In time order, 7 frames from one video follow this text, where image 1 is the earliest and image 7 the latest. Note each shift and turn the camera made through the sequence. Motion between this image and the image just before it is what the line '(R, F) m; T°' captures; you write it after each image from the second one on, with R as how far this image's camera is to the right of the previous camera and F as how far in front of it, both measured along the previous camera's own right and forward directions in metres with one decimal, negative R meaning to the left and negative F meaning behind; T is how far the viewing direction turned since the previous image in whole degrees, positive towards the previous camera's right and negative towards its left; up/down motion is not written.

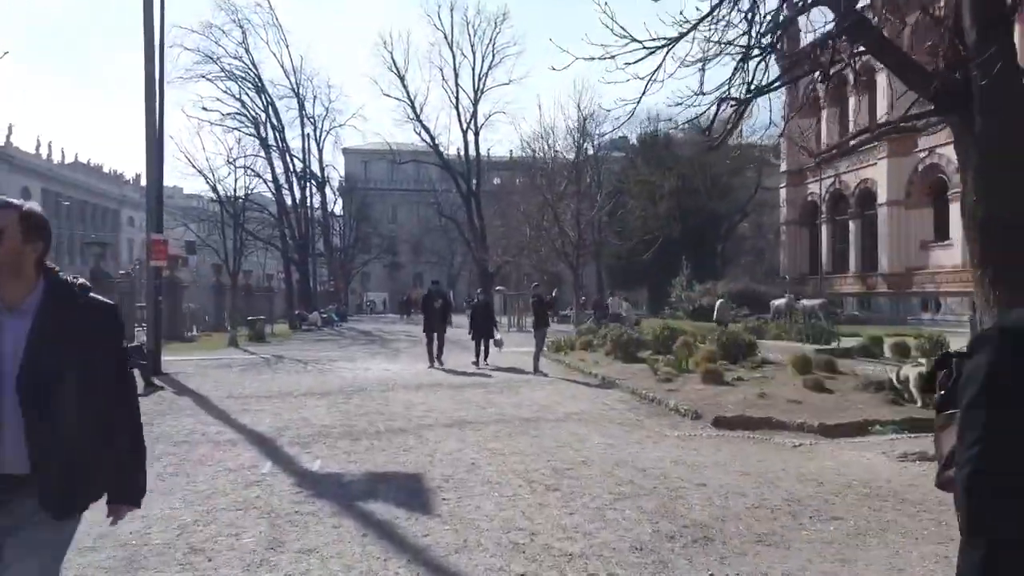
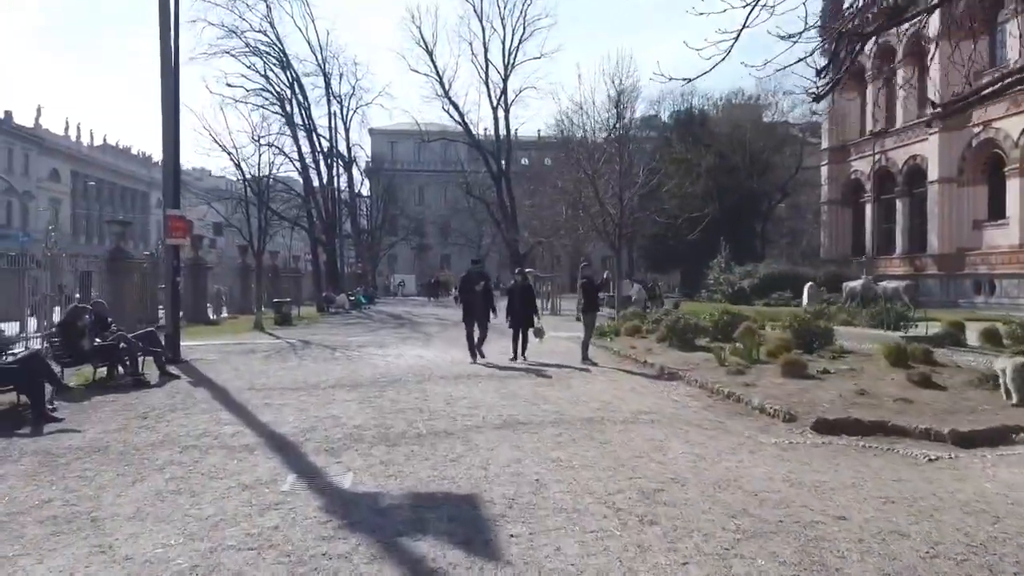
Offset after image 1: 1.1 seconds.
(-0.5, +1.7) m; -2°
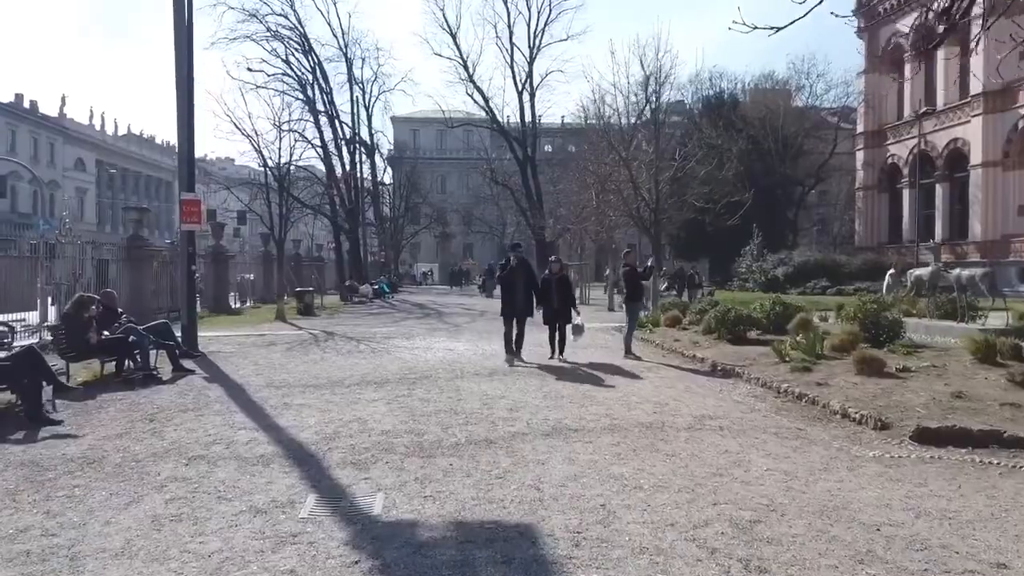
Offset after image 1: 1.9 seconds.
(-0.3, +1.2) m; -2°
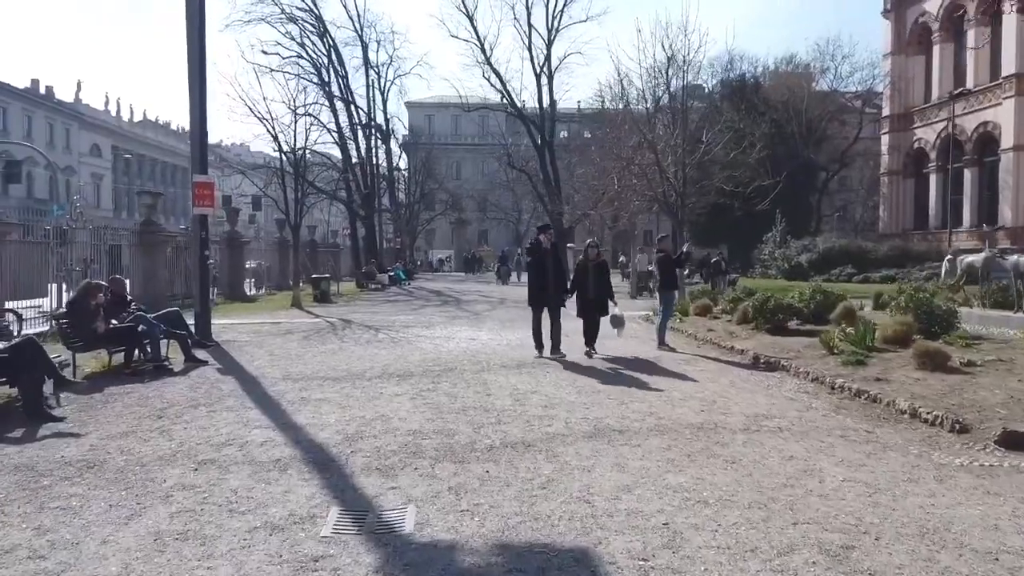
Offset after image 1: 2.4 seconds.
(-0.3, +0.8) m; -1°
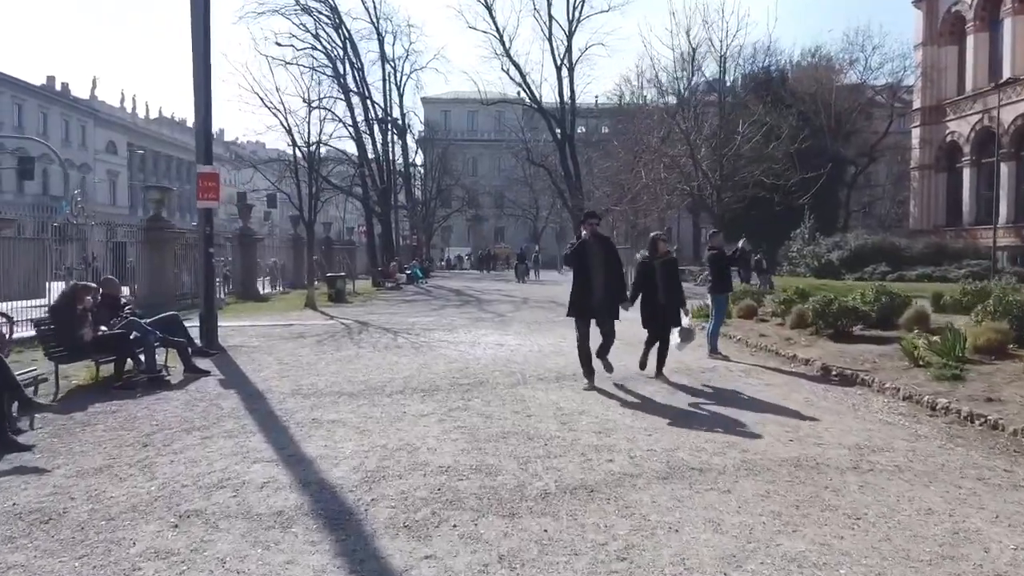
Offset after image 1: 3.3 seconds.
(-0.3, +1.5) m; -1°
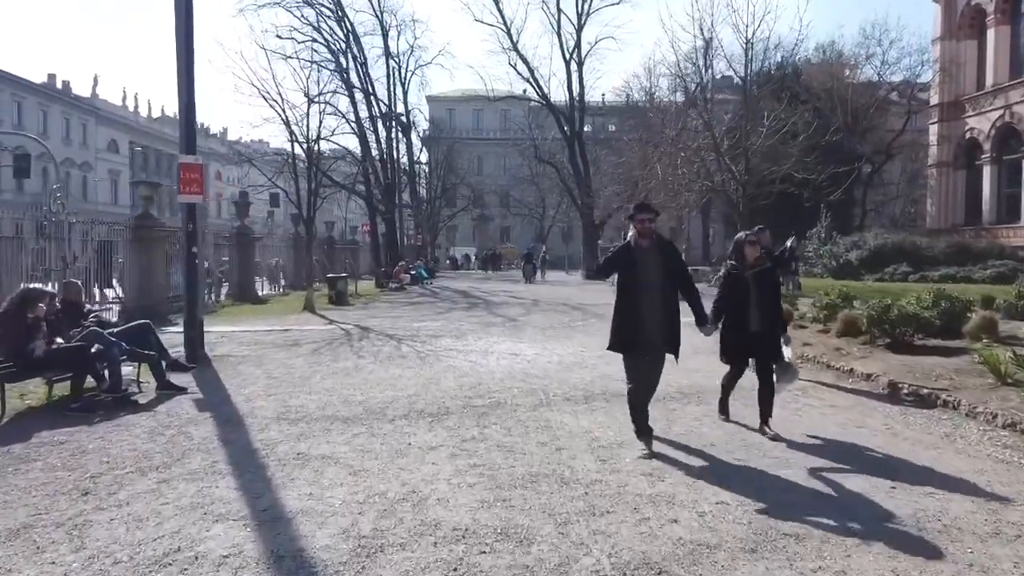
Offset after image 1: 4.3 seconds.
(-0.2, +1.5) m; 0°
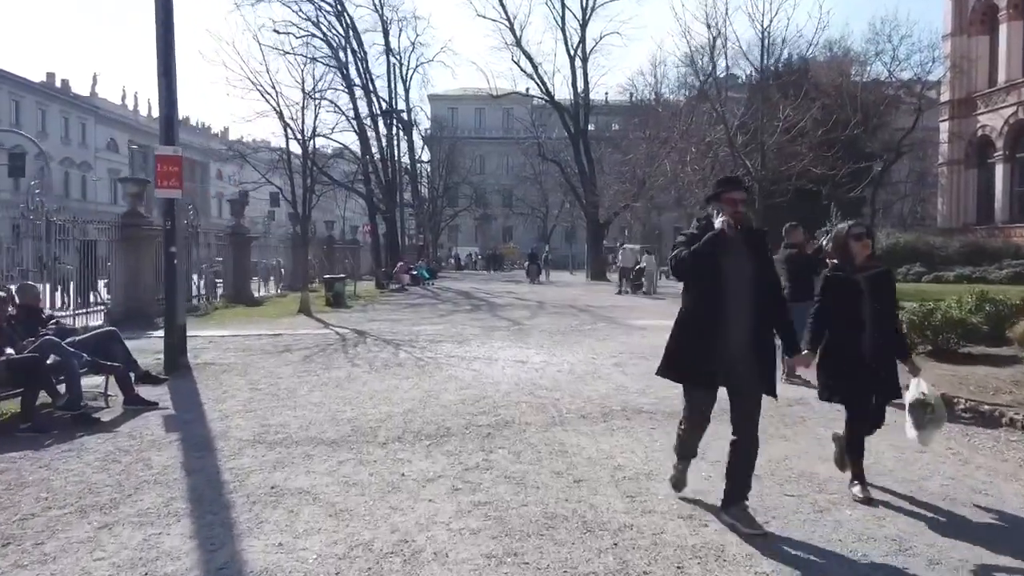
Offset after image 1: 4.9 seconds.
(-0.1, +1.1) m; 0°
